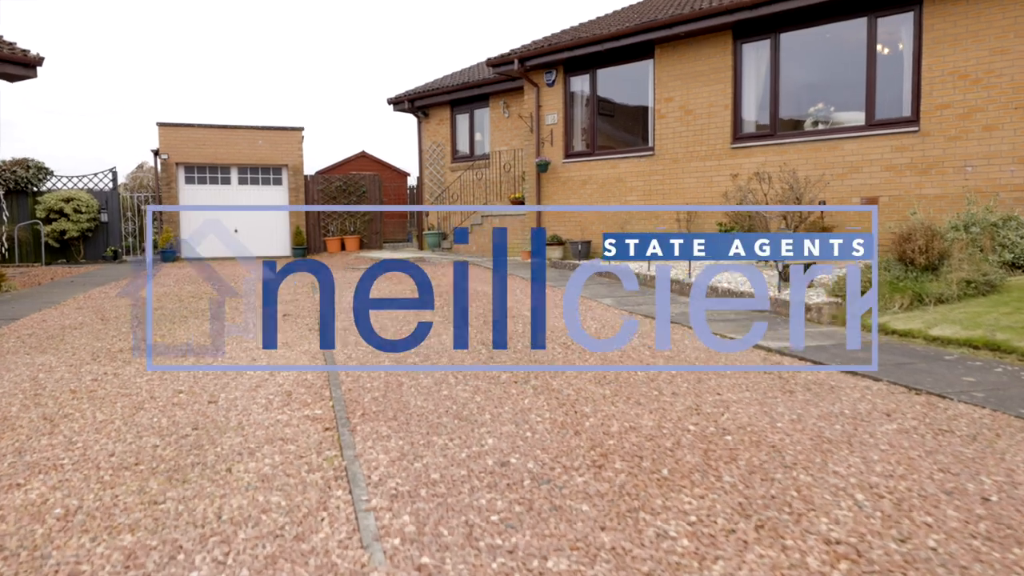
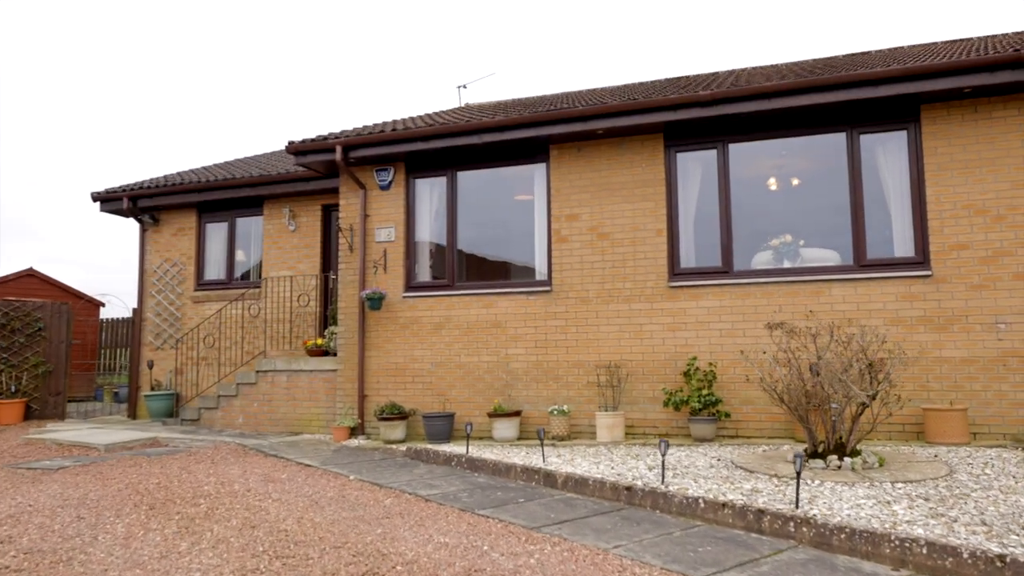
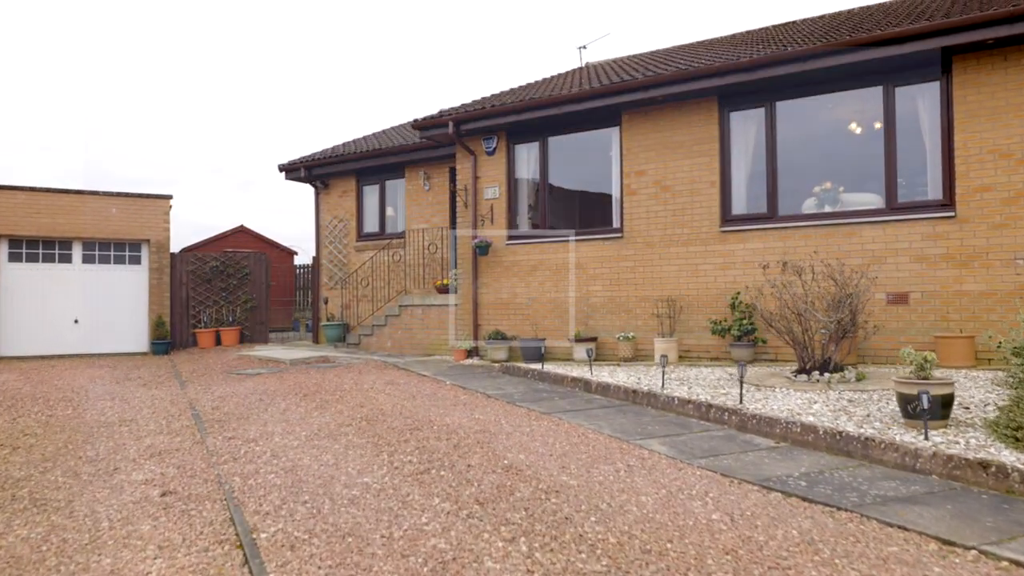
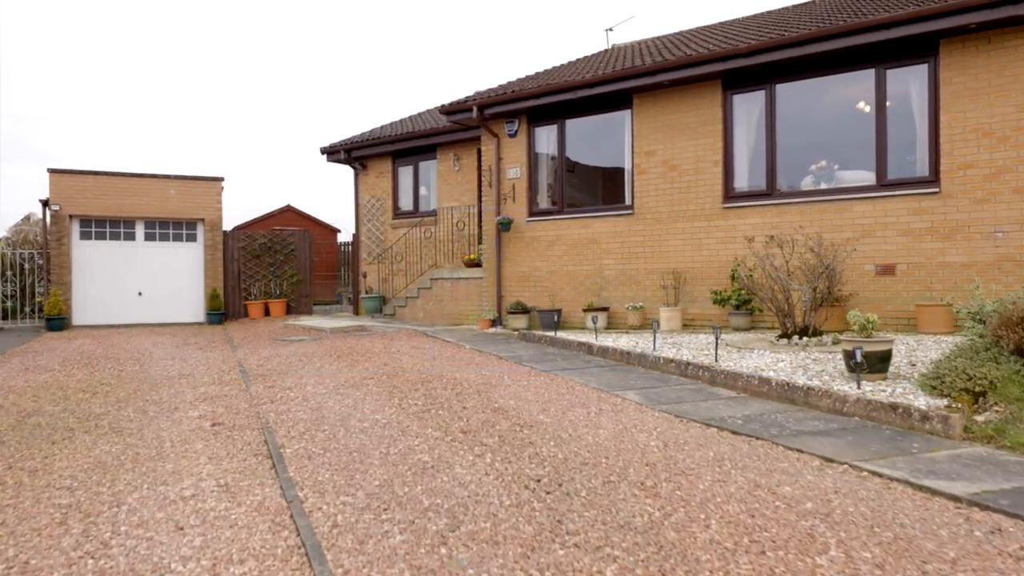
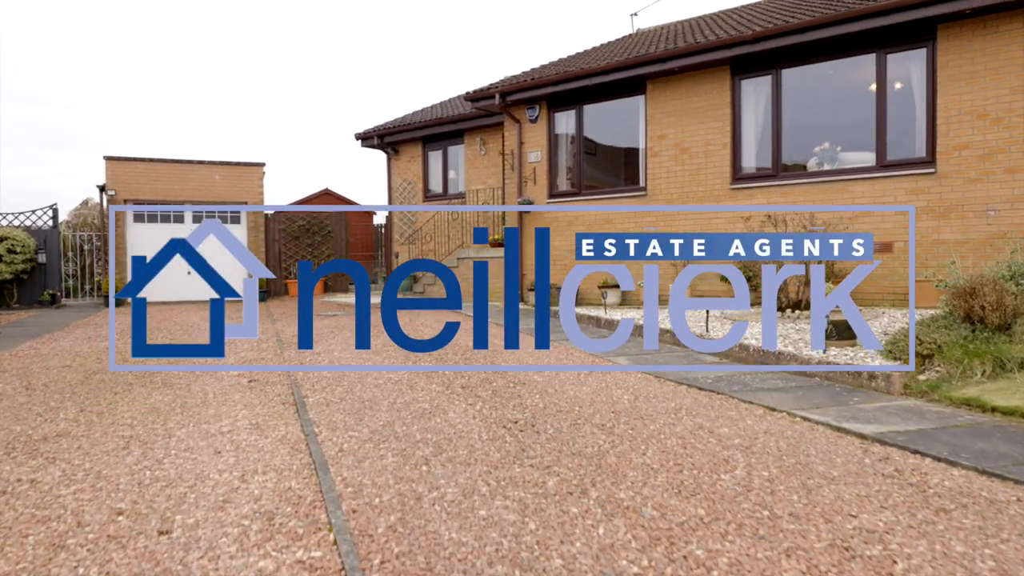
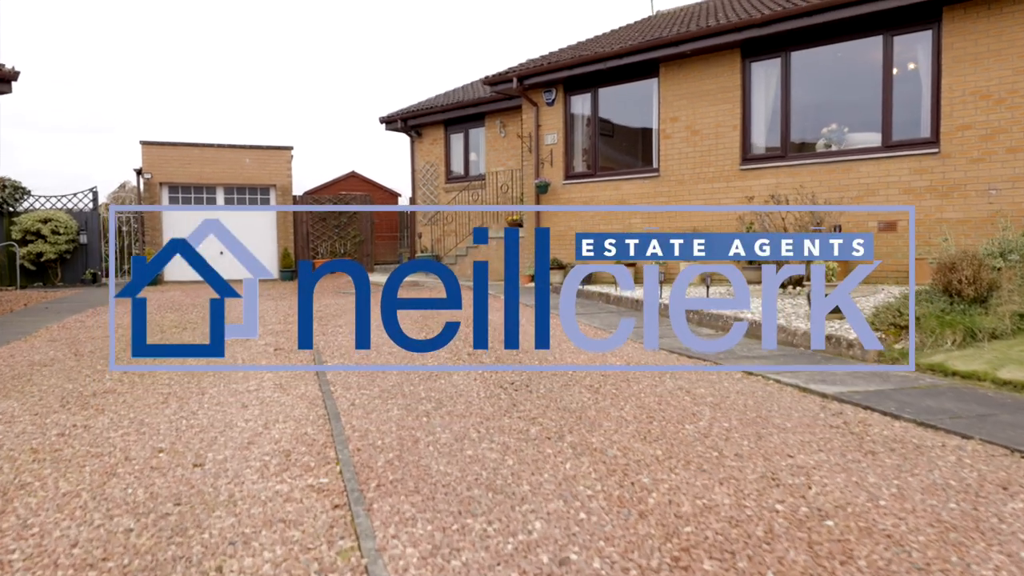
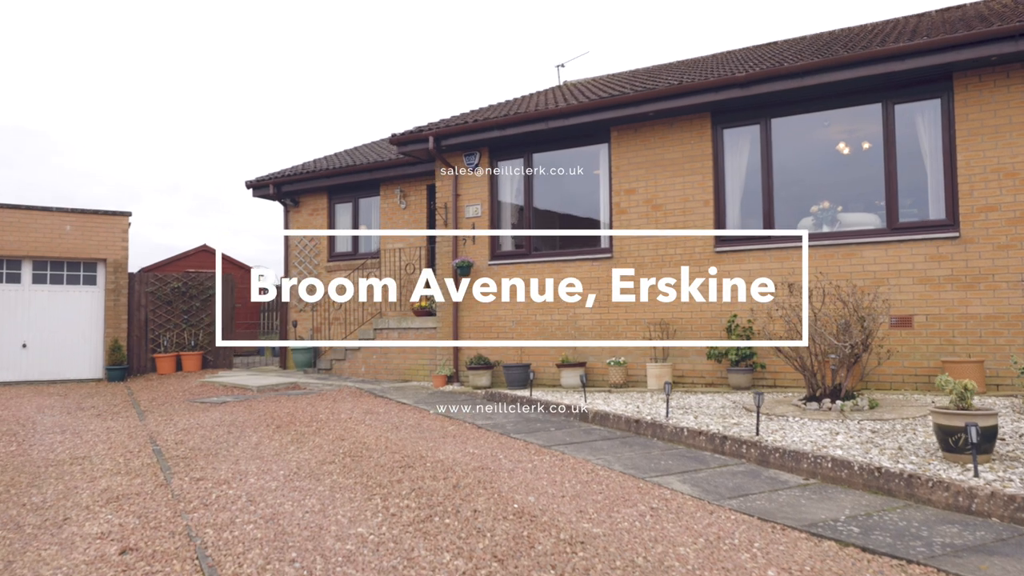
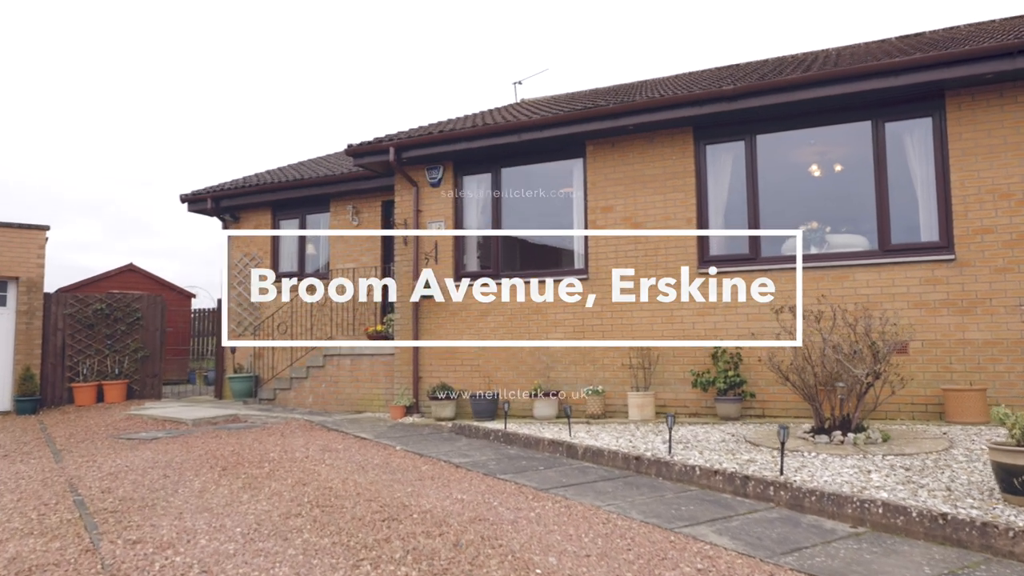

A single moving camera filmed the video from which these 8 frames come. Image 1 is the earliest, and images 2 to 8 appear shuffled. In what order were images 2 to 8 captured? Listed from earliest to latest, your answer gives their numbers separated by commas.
6, 5, 4, 3, 7, 8, 2
